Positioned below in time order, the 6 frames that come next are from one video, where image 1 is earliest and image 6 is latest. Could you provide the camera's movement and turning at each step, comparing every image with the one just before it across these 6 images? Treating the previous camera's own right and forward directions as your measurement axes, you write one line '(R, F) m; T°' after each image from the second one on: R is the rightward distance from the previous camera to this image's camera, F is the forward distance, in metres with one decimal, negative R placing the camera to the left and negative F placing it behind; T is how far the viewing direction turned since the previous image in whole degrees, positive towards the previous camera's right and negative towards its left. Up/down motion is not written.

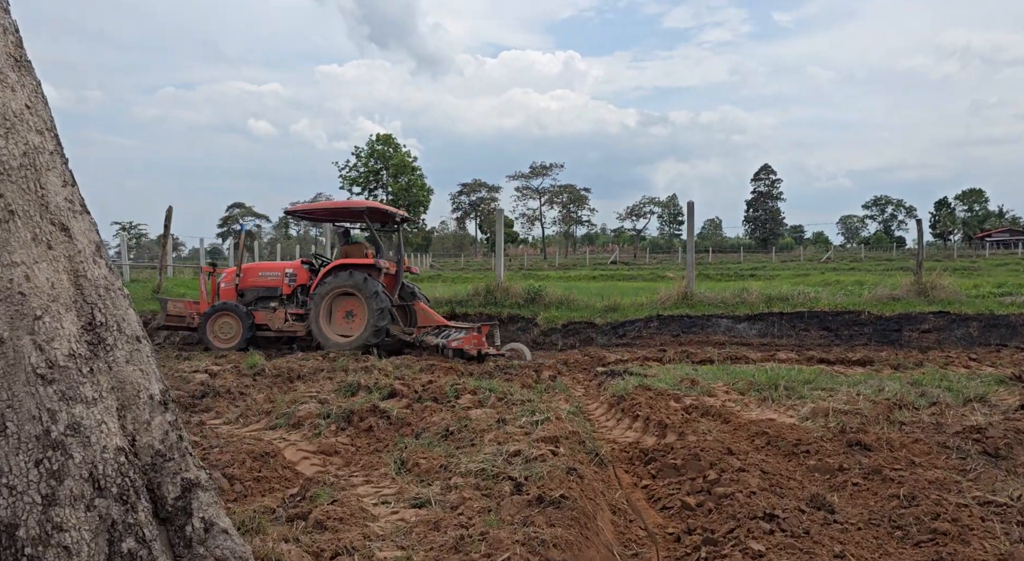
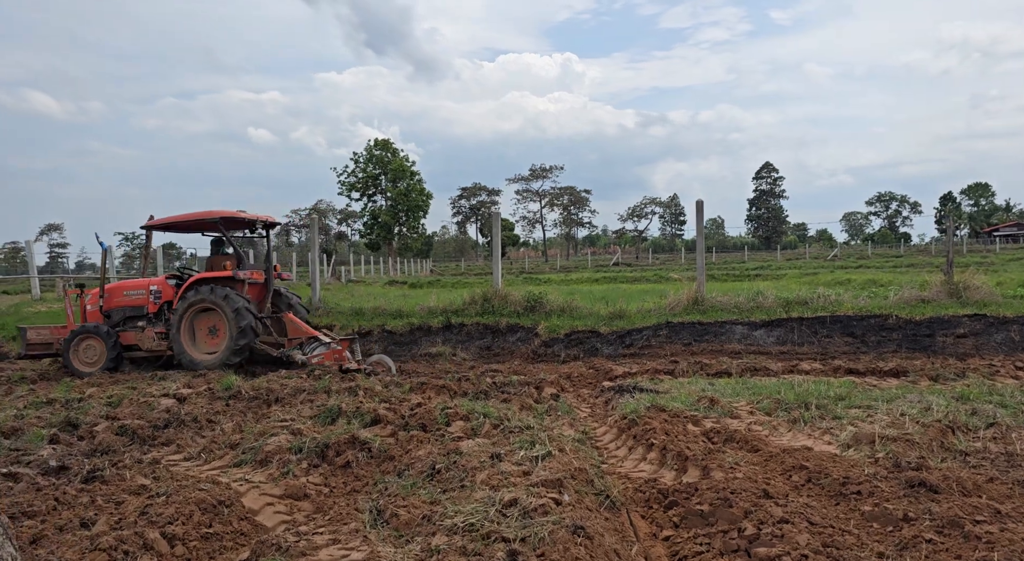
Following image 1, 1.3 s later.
(0.0, +0.7) m; 0°
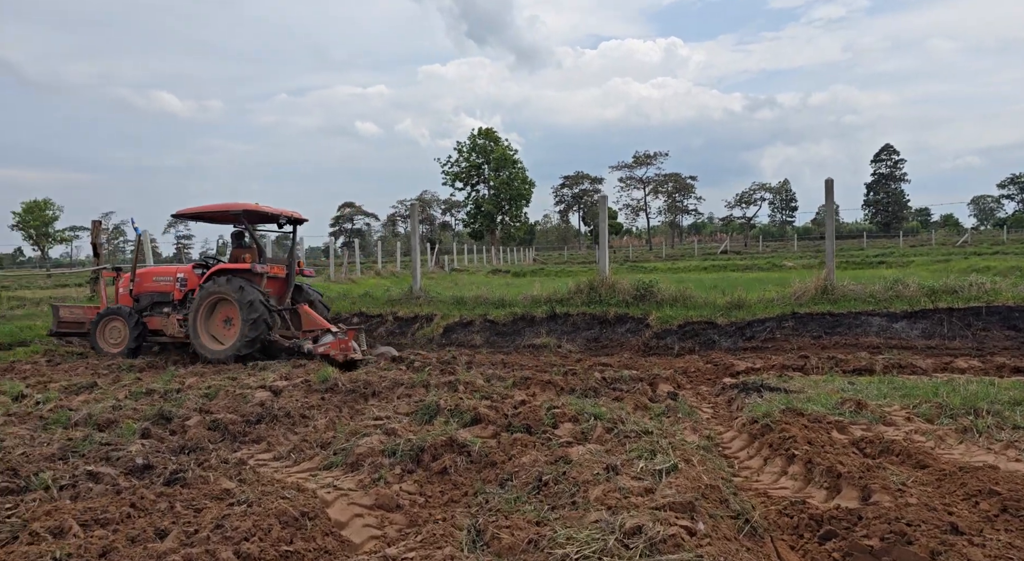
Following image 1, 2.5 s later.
(-0.1, +0.5) m; -8°
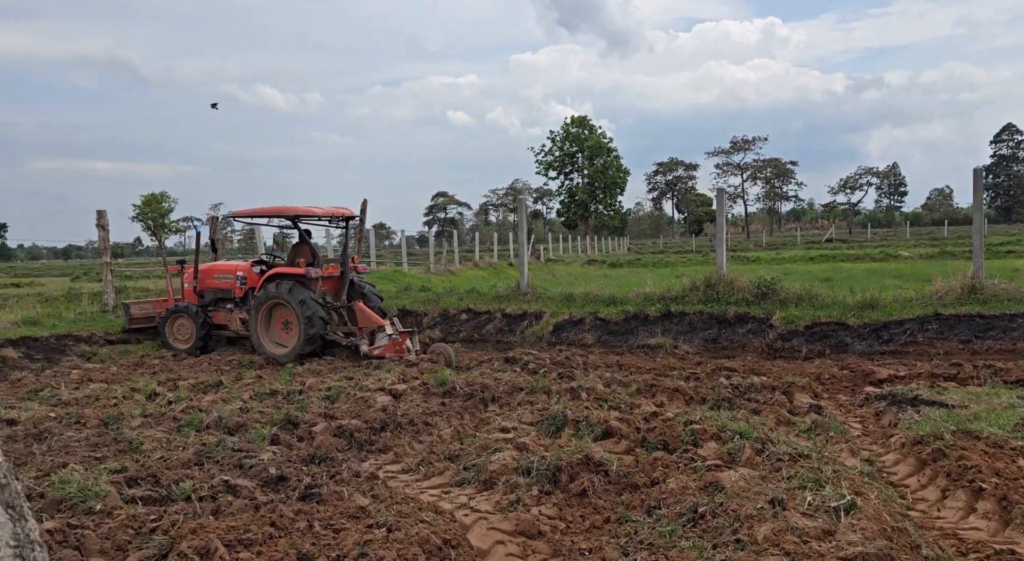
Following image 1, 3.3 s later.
(-0.3, +0.3) m; -7°
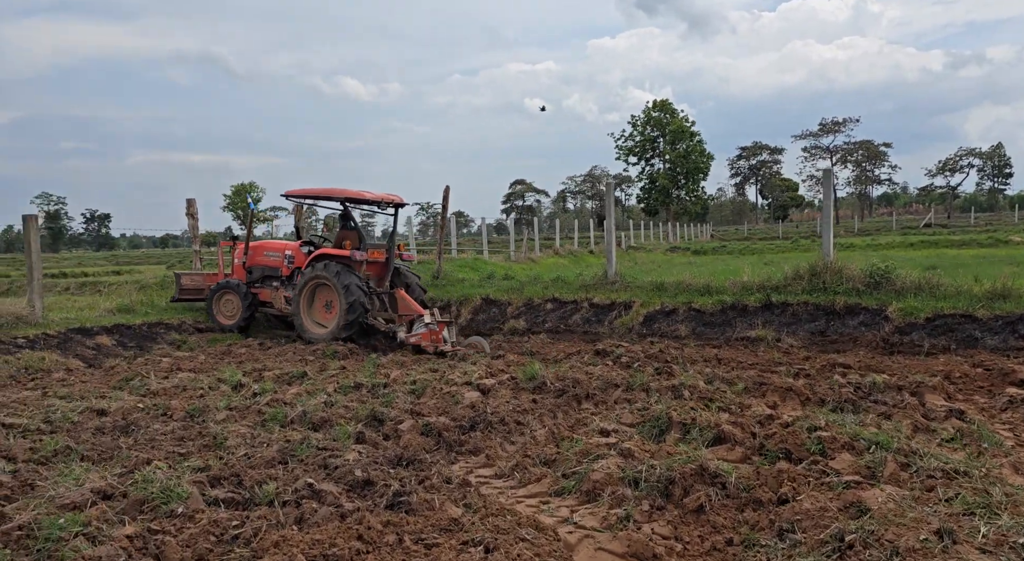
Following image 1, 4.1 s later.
(-0.1, +0.4) m; -6°
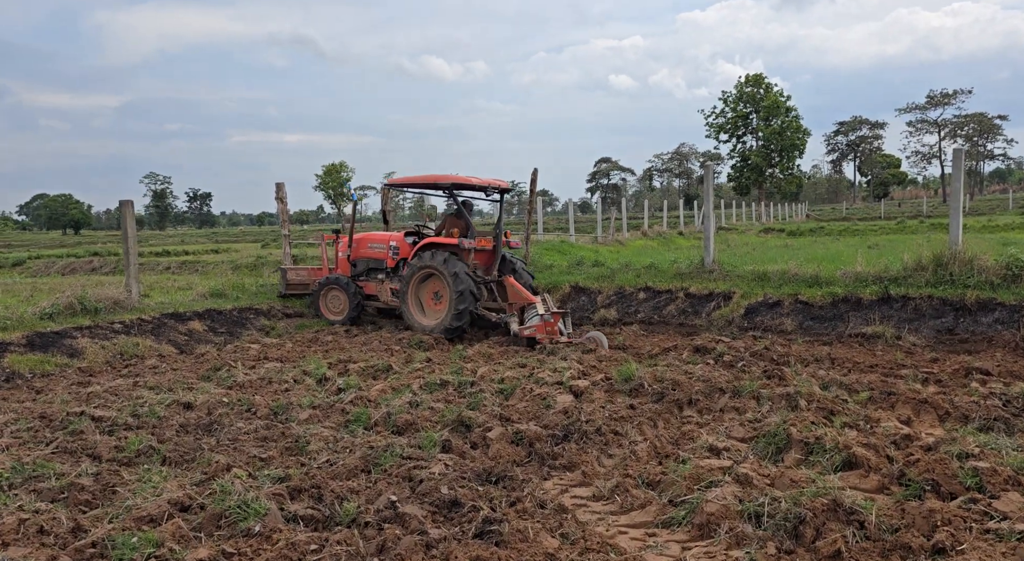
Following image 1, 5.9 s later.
(-0.1, +0.4) m; -7°
